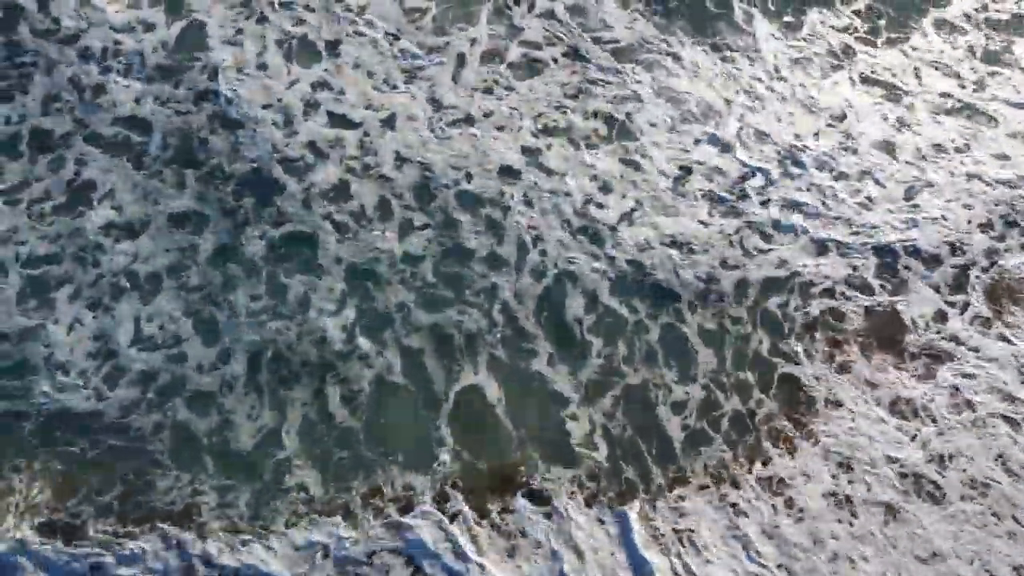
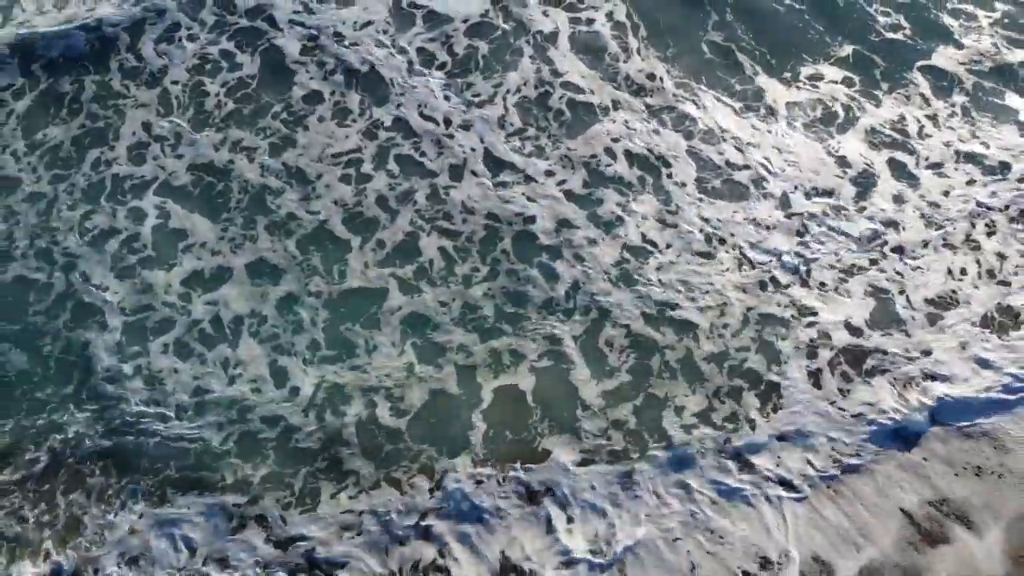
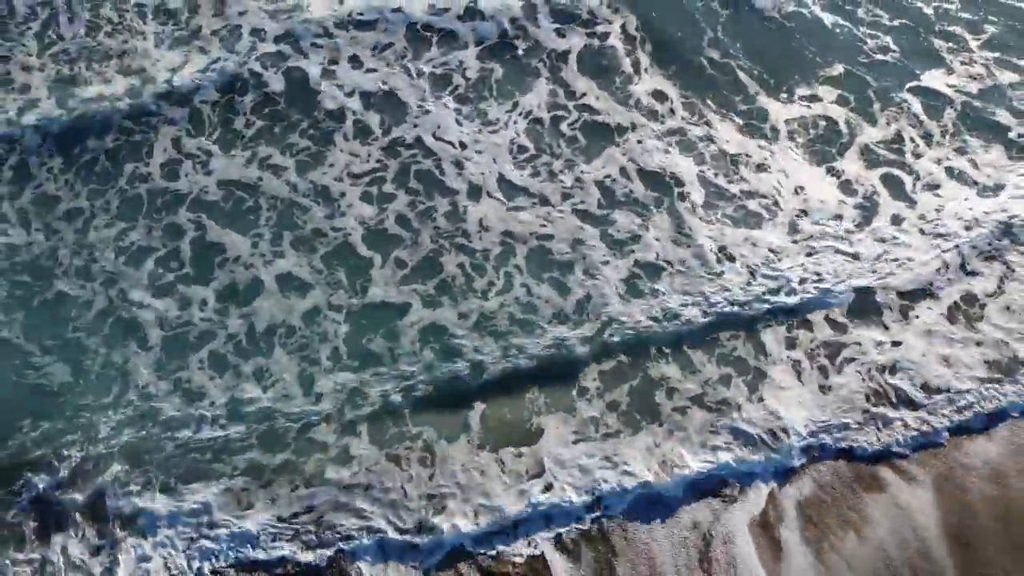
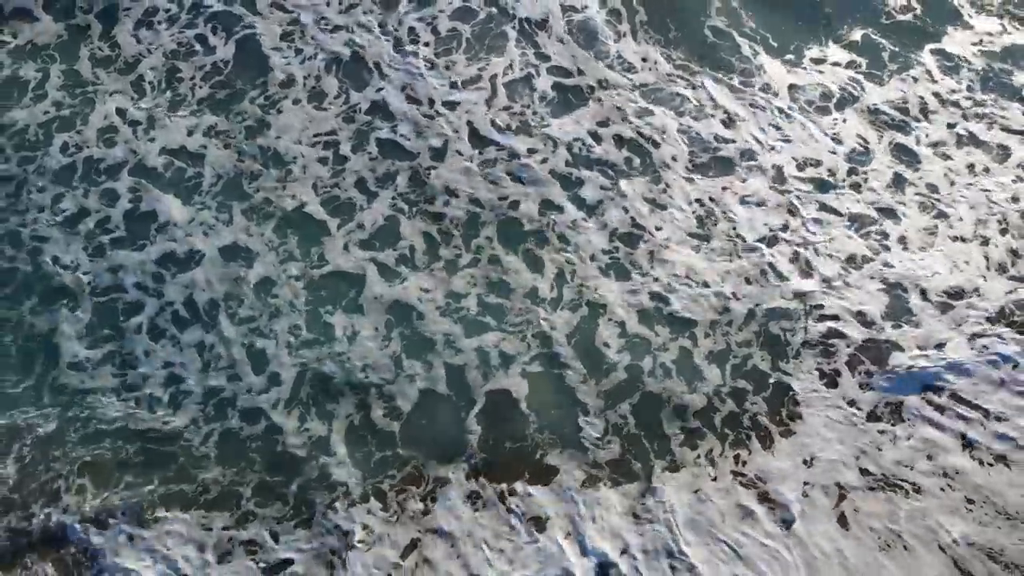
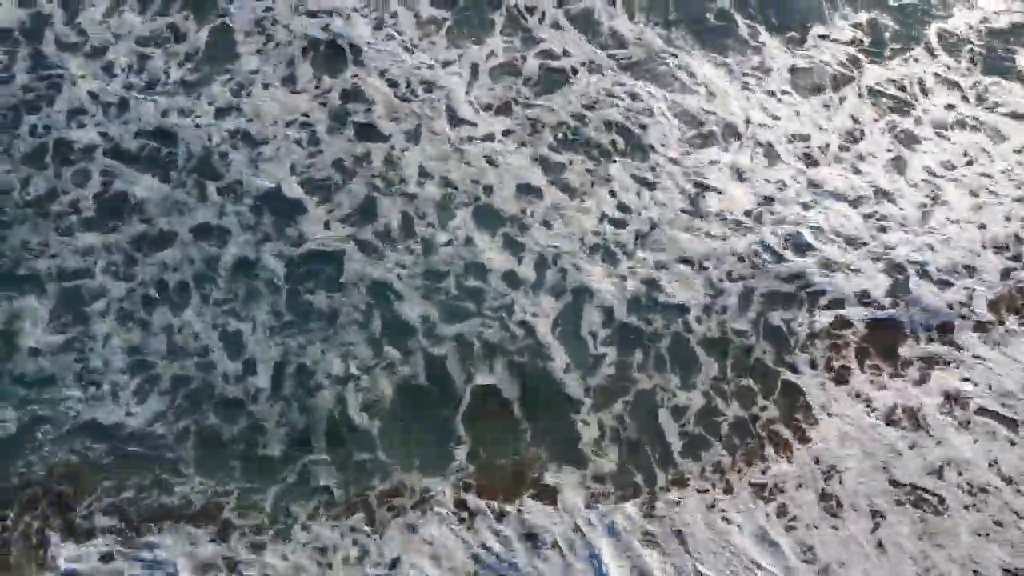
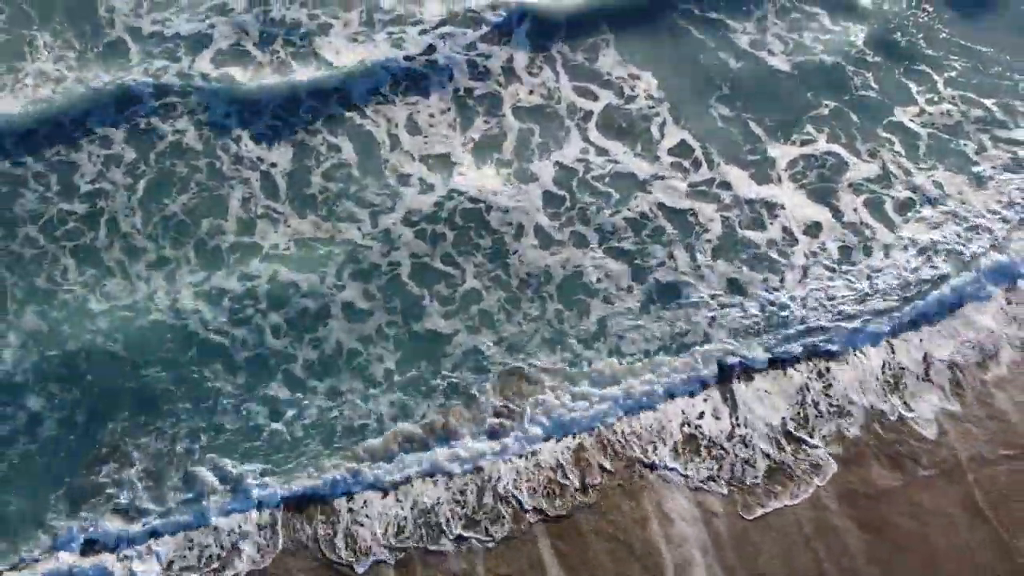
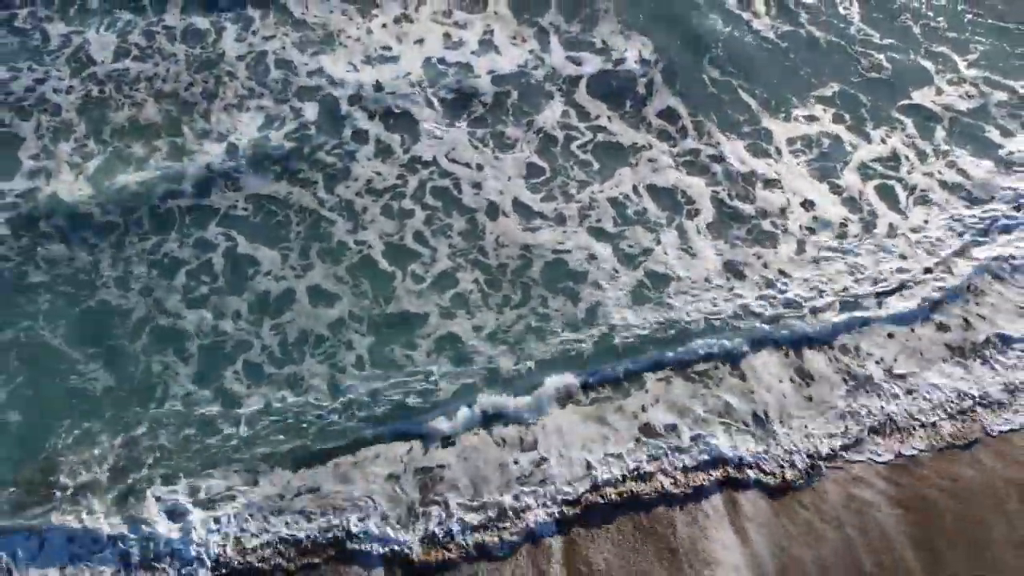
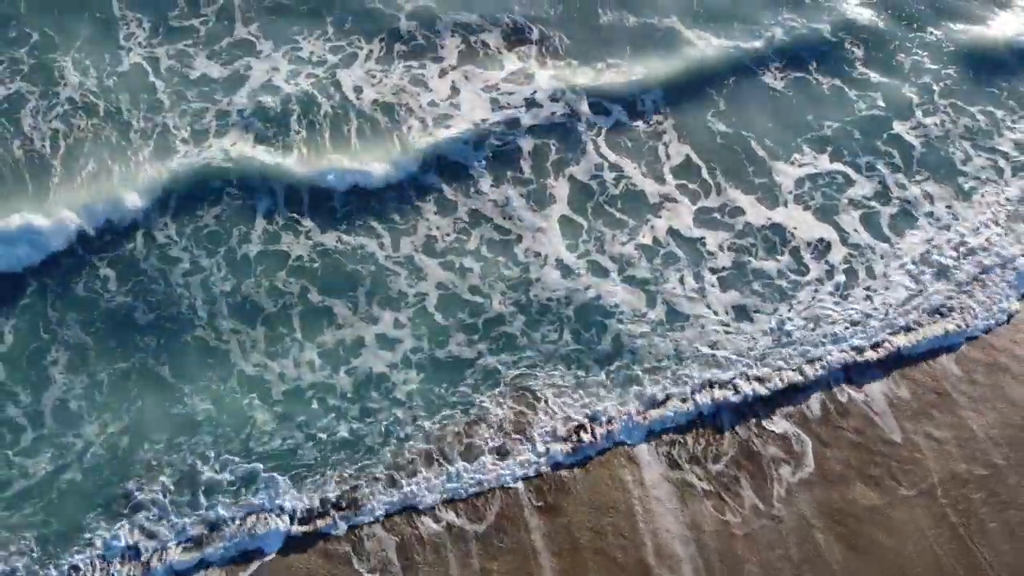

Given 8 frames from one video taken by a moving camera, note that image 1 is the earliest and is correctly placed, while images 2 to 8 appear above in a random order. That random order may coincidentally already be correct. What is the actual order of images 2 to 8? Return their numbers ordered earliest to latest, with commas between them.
5, 4, 2, 3, 7, 6, 8
